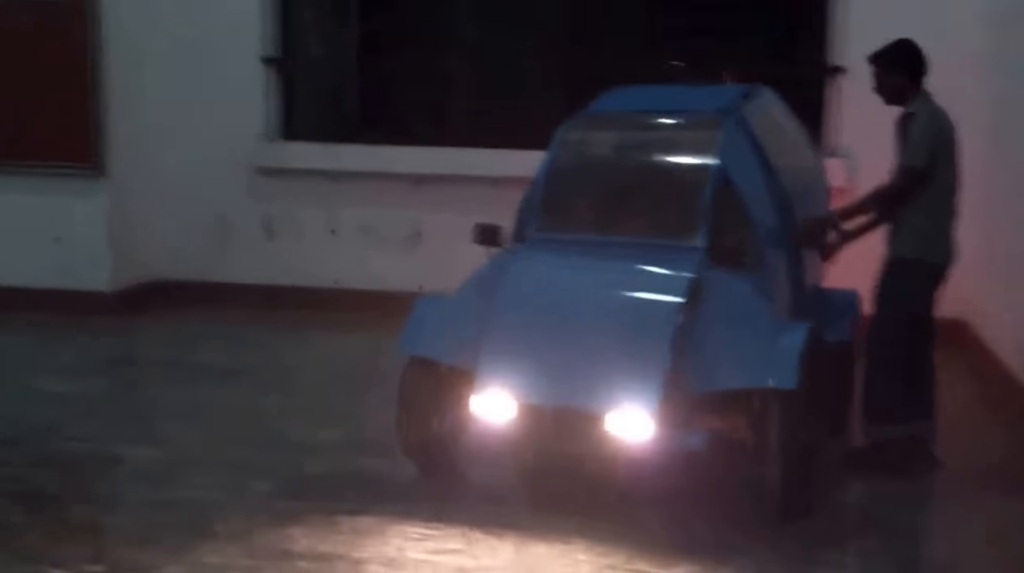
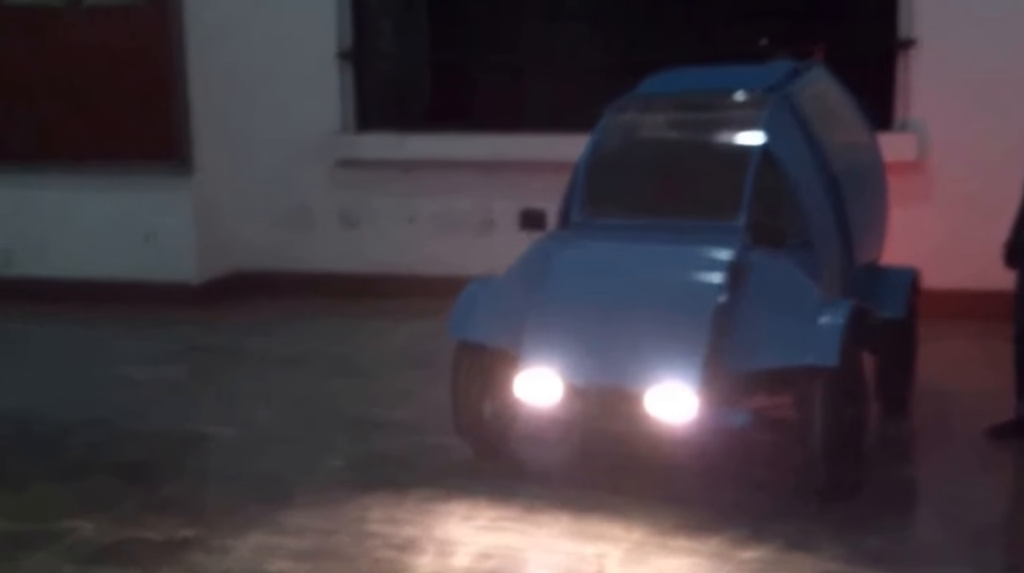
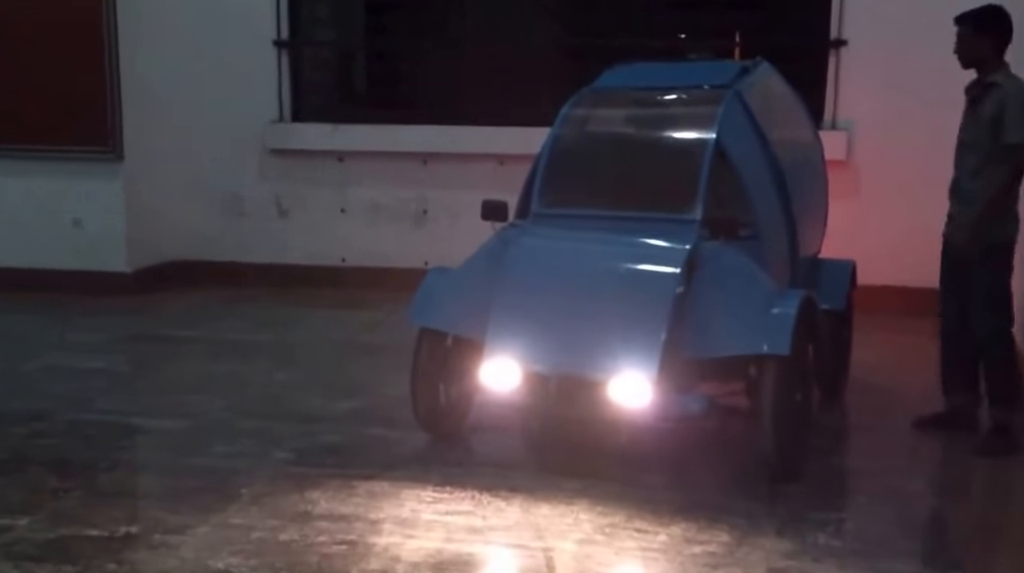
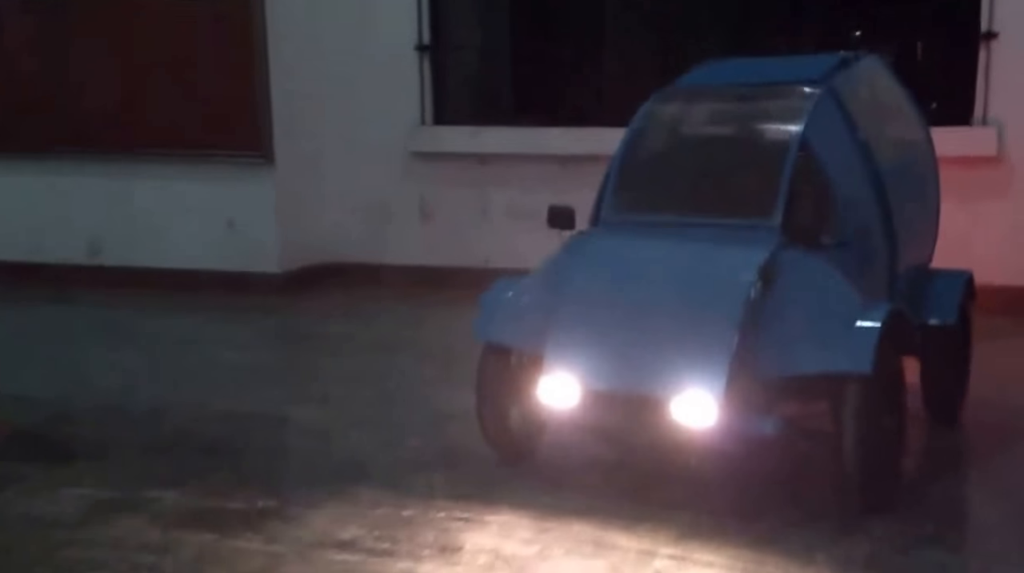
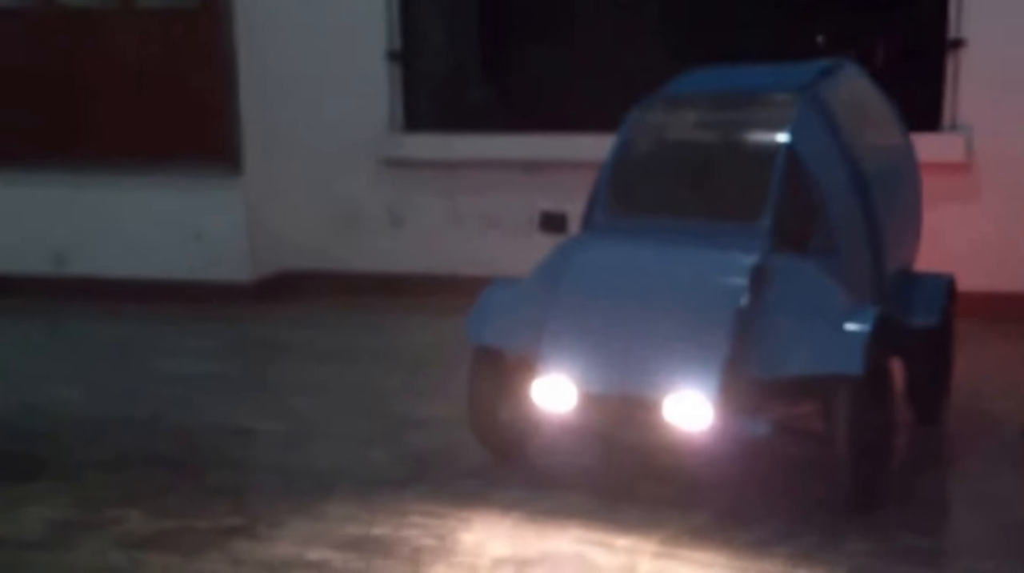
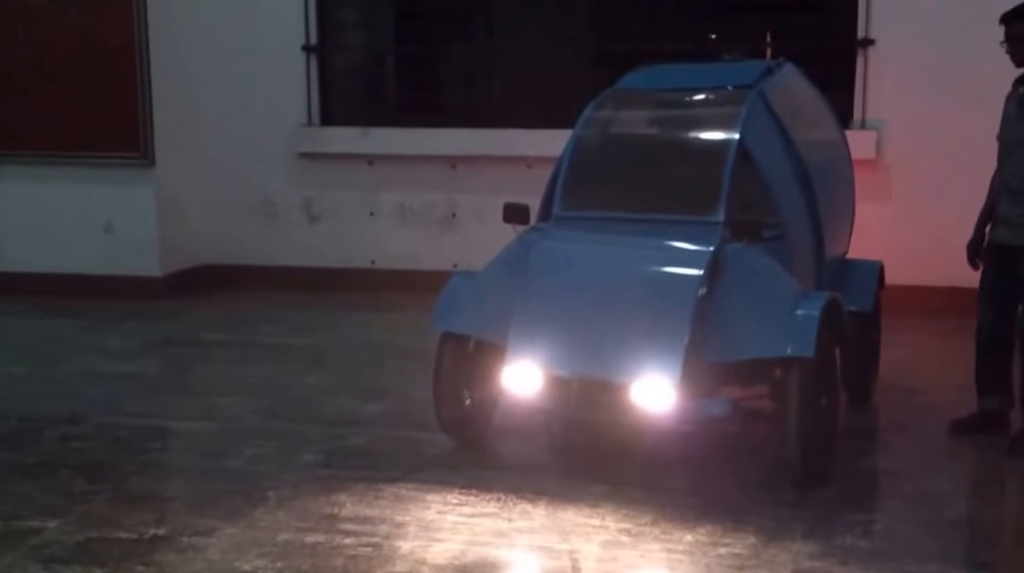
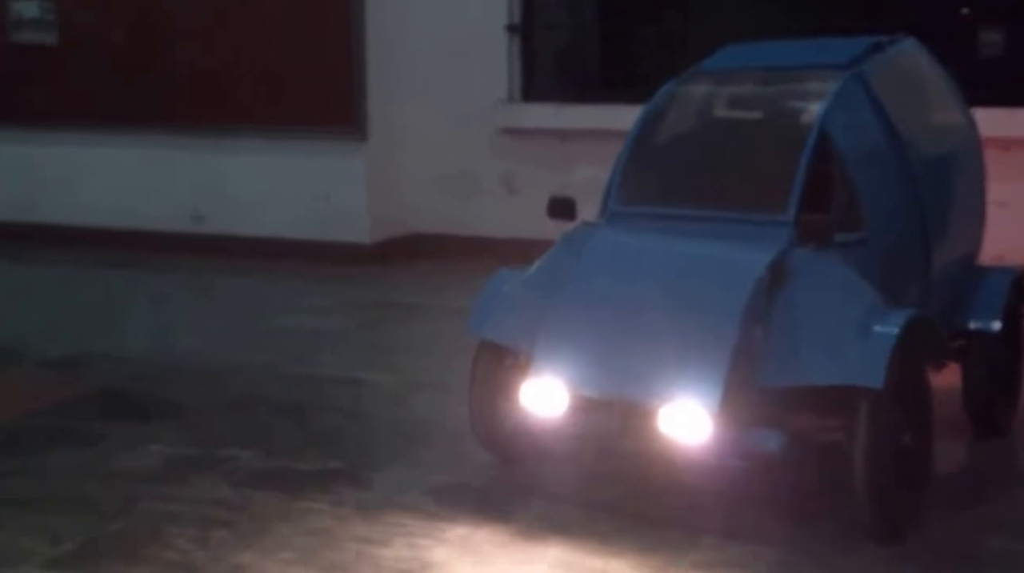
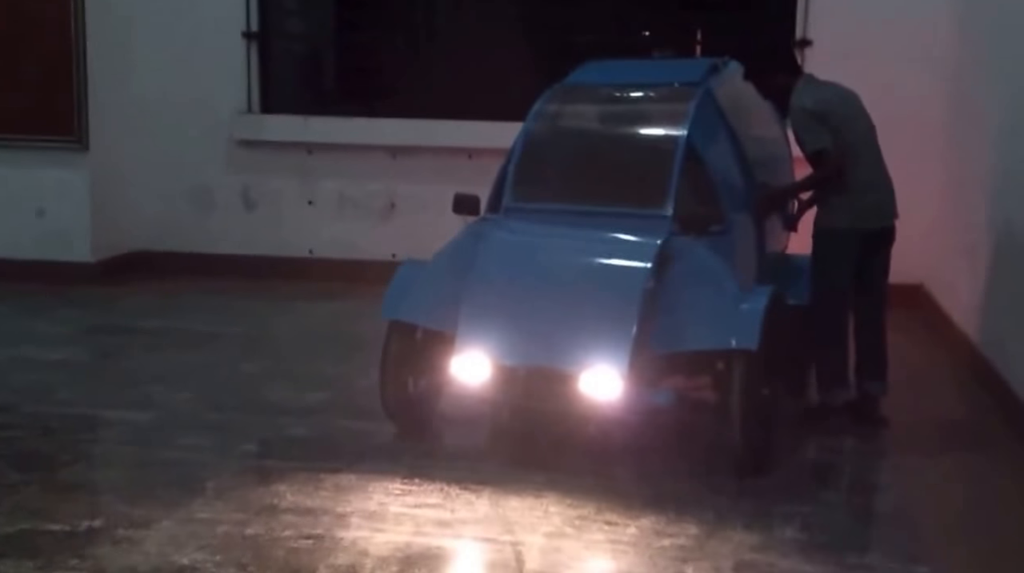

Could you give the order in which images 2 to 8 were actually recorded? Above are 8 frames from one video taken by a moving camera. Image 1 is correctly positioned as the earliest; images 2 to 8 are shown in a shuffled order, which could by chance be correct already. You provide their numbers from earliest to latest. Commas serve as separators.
8, 3, 6, 2, 5, 4, 7
